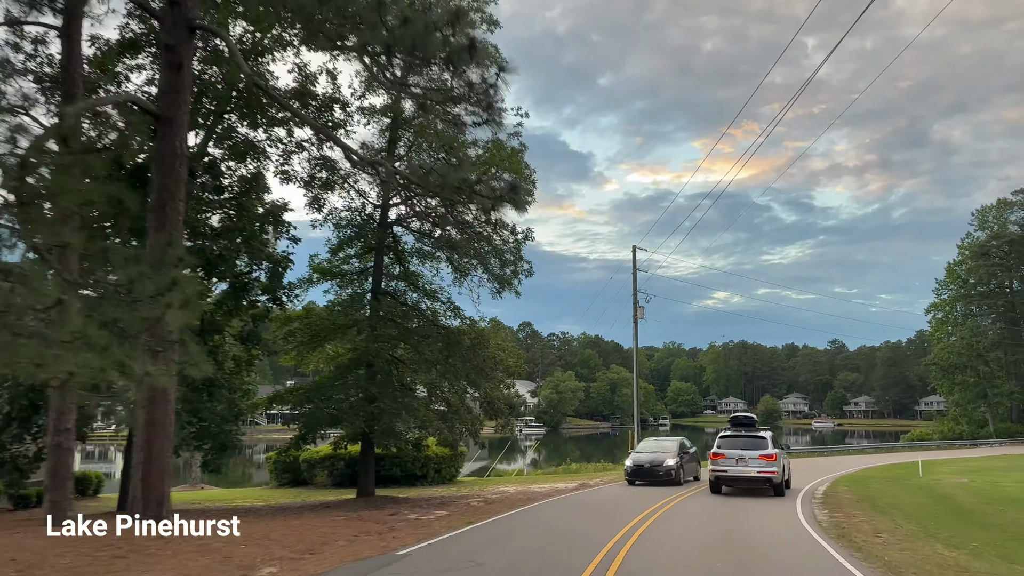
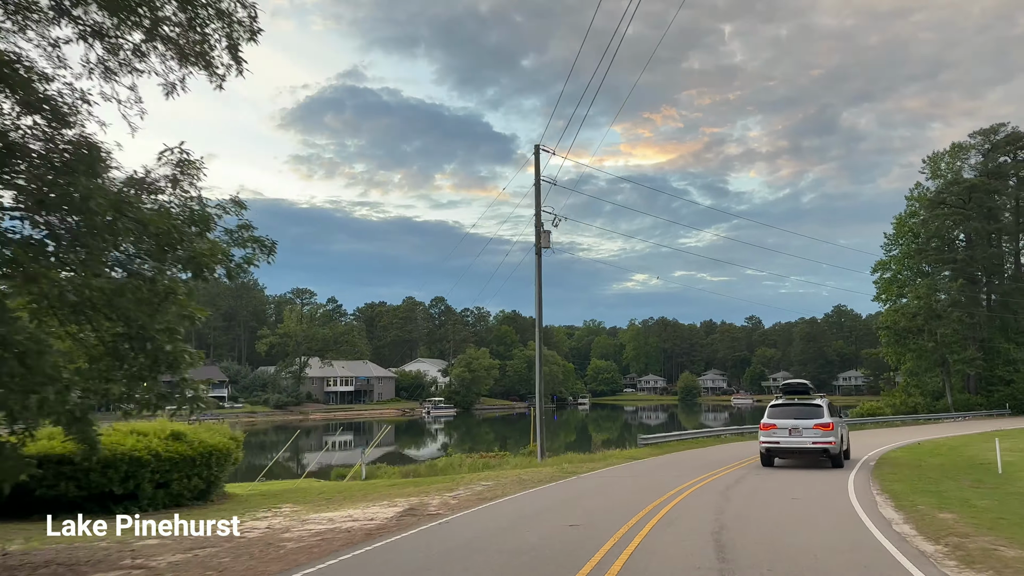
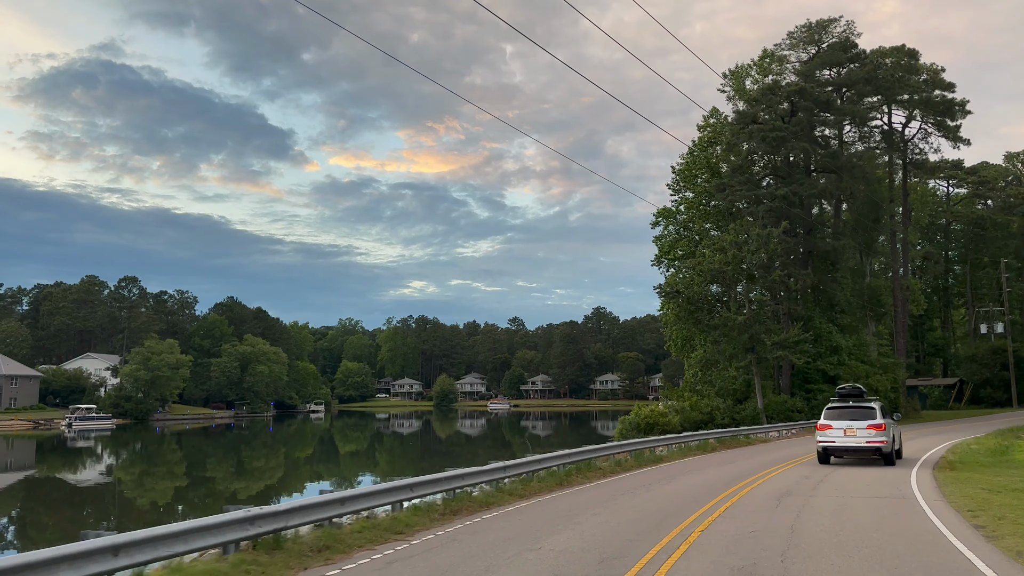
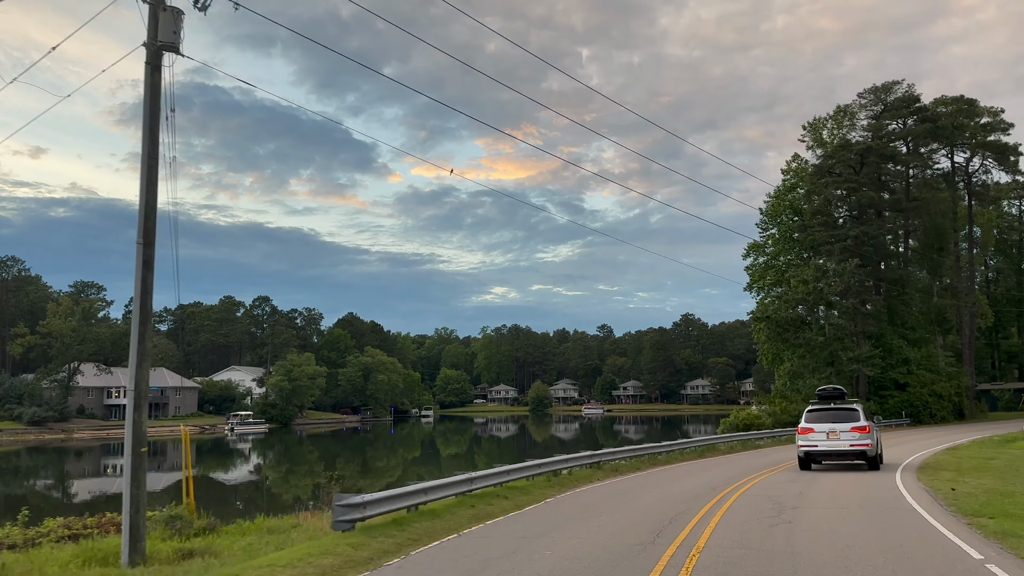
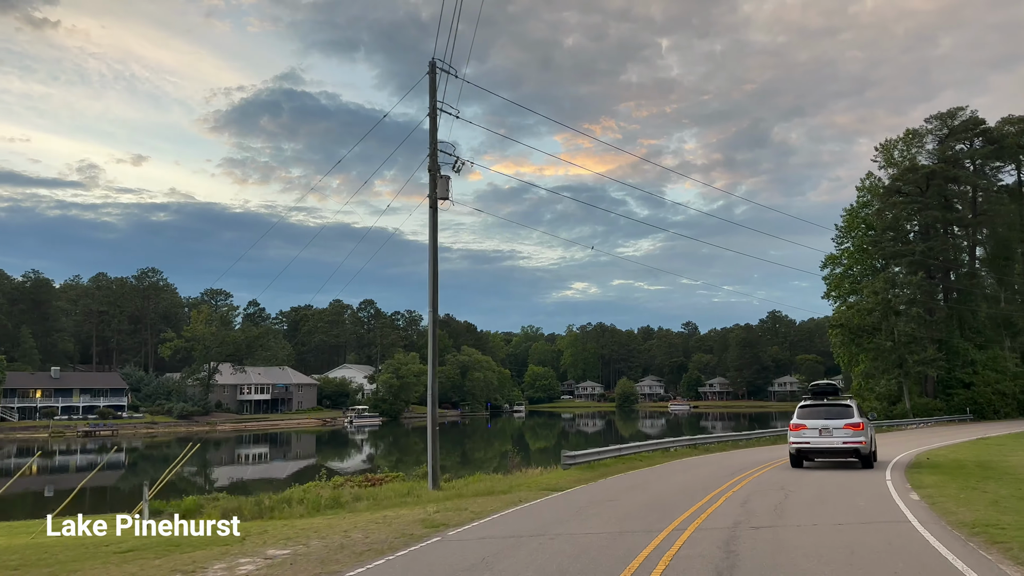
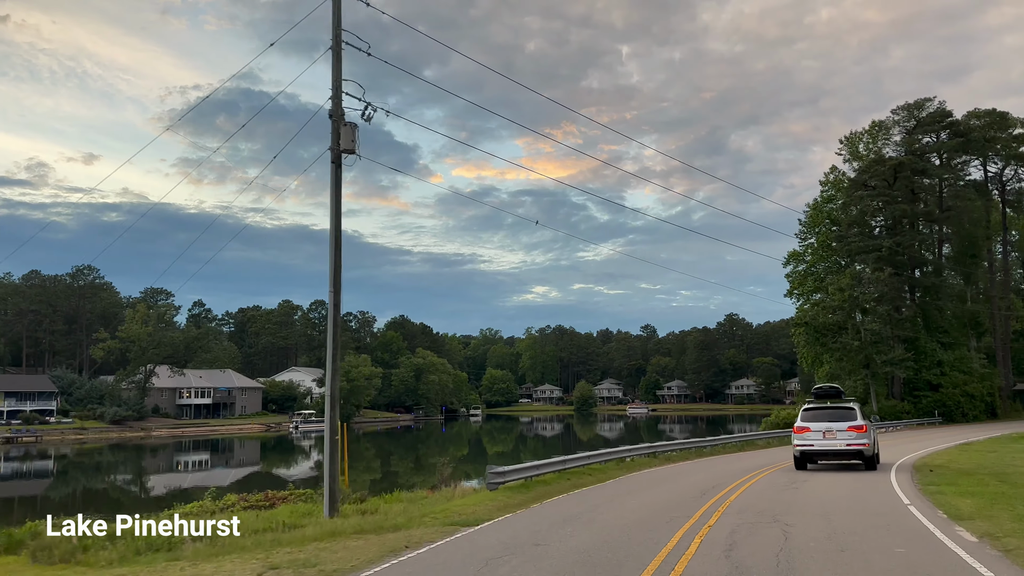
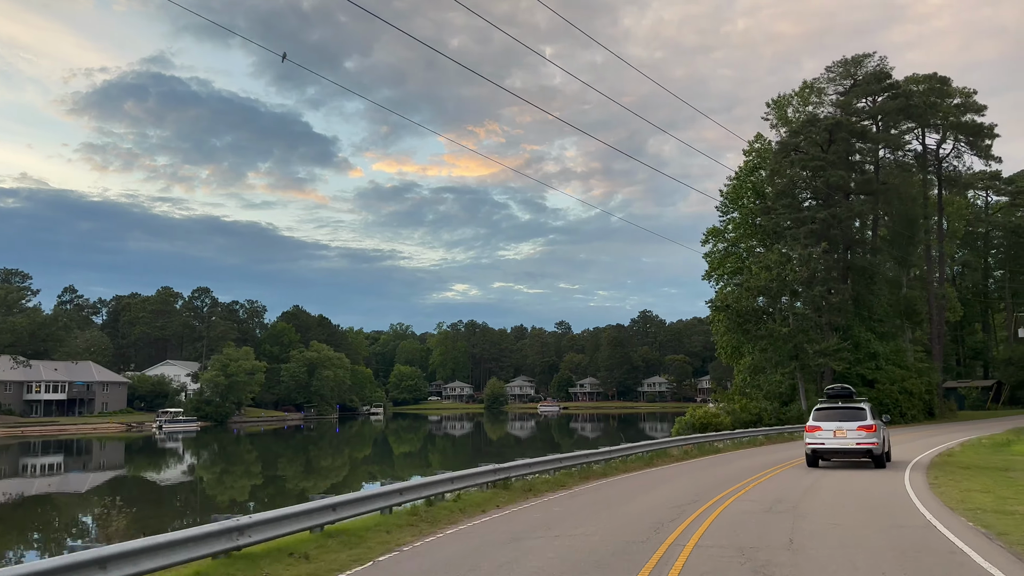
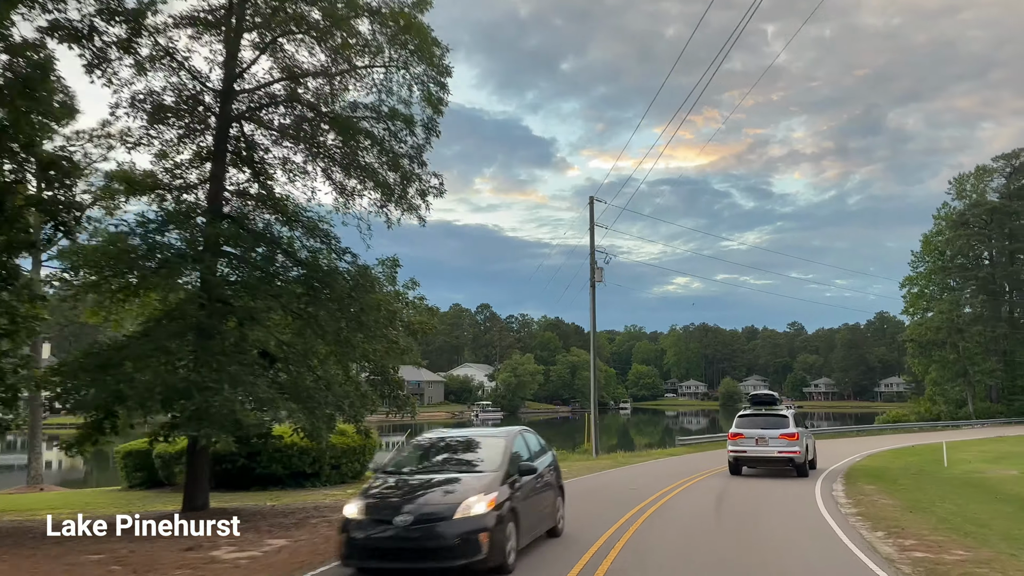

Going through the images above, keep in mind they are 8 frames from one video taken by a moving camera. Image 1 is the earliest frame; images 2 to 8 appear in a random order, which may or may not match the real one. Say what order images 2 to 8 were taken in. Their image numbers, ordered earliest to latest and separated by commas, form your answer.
8, 2, 5, 6, 4, 7, 3
